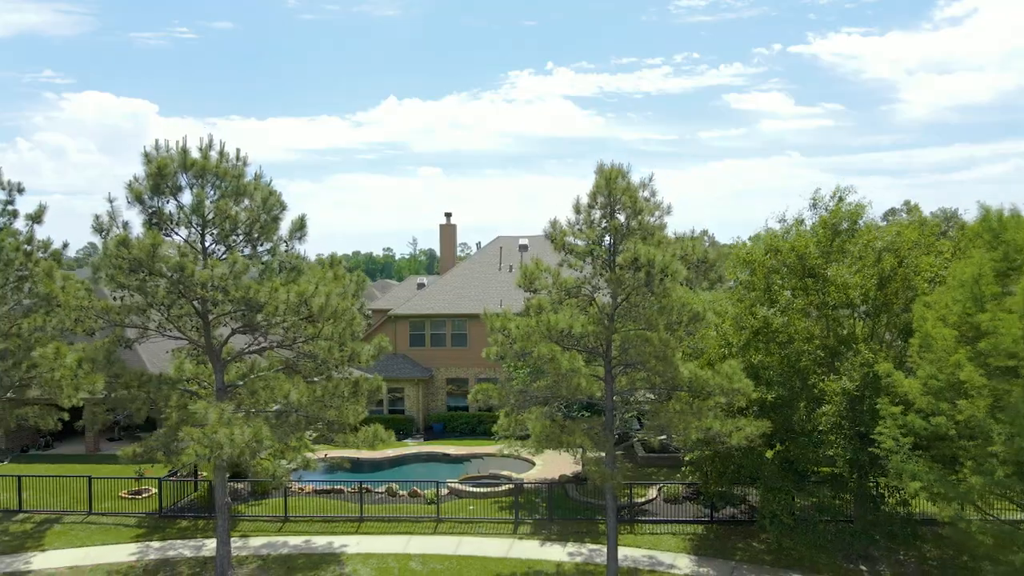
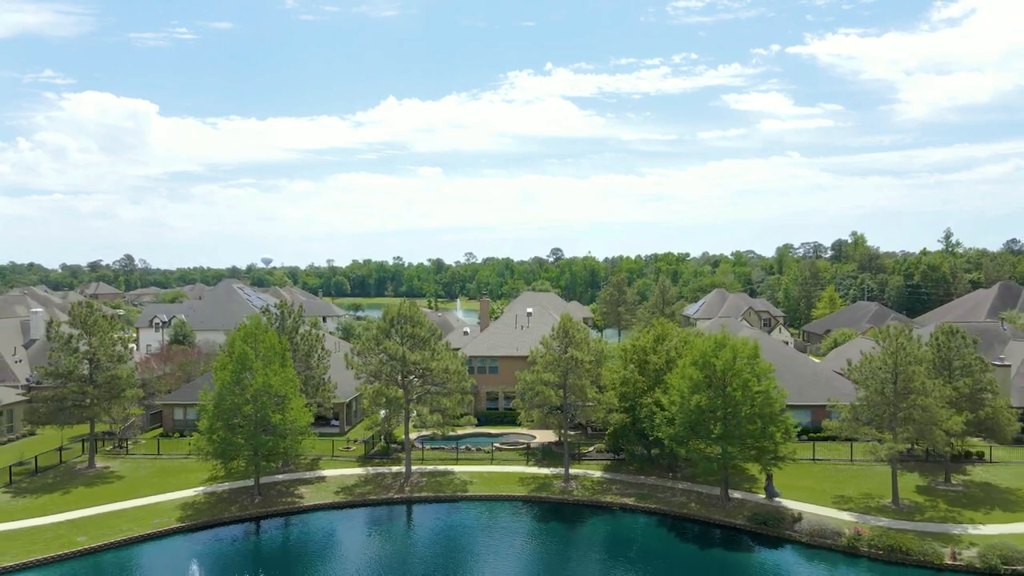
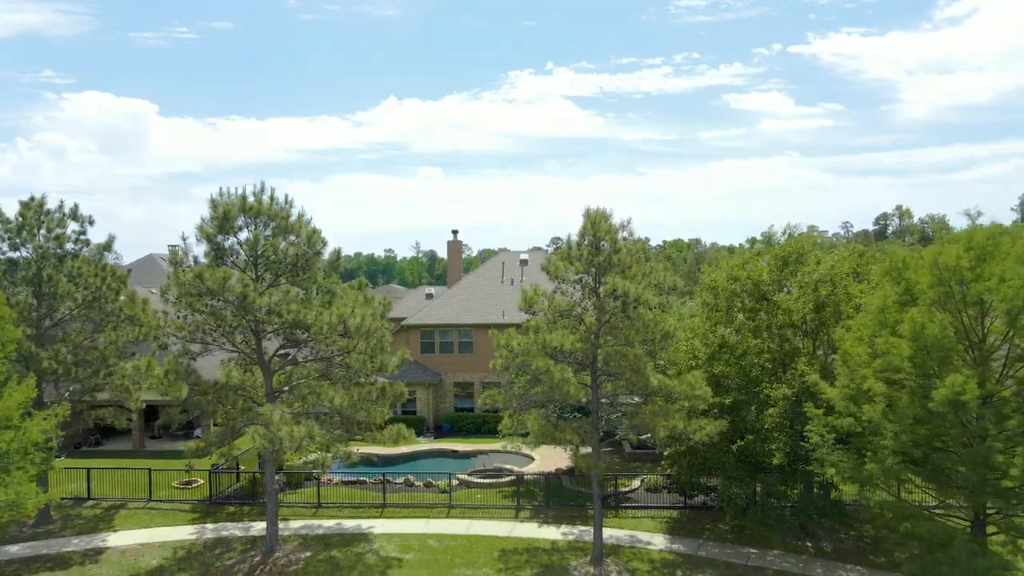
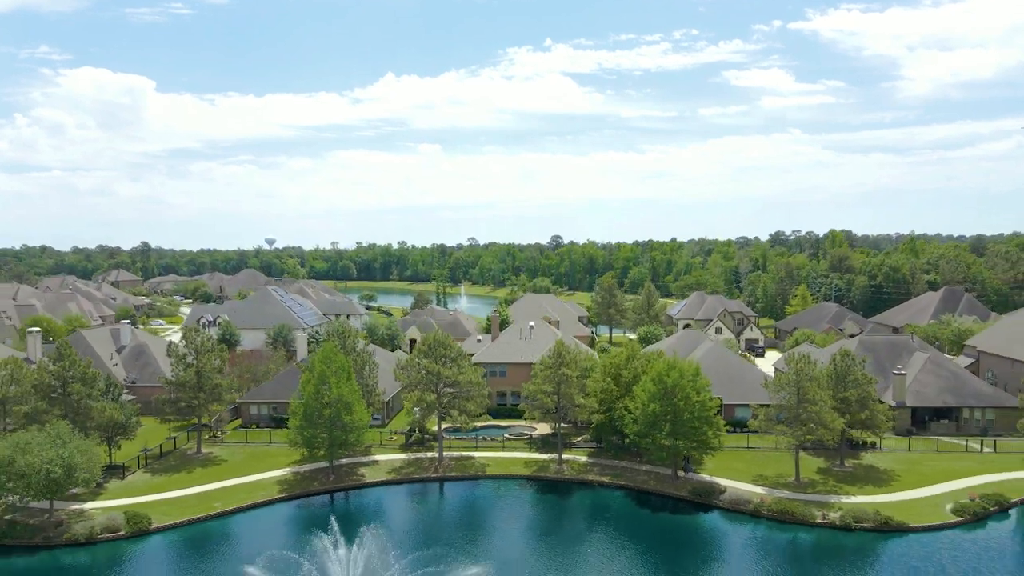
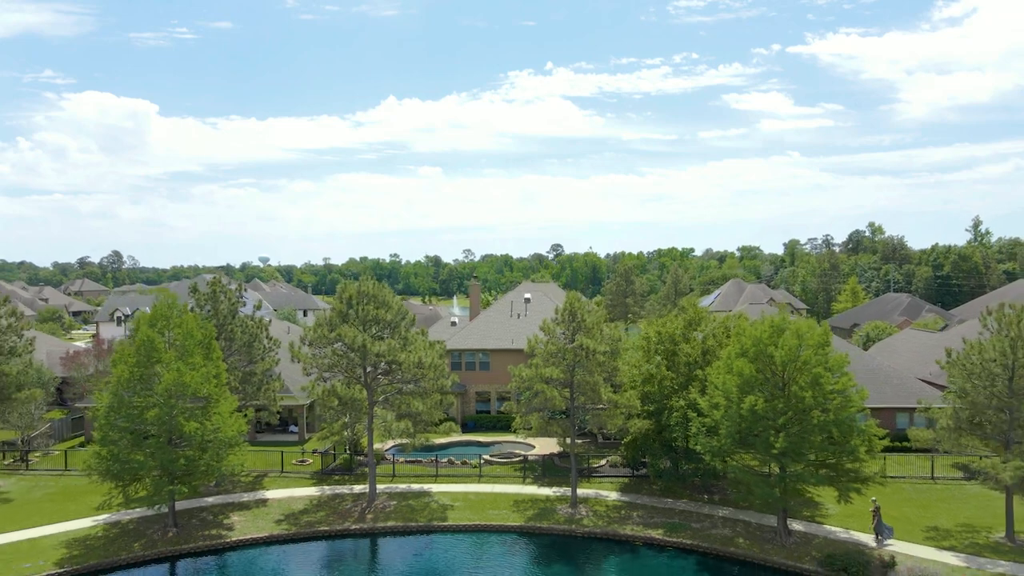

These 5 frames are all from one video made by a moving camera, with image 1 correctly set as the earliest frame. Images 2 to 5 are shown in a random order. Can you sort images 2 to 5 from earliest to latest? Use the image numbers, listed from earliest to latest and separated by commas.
3, 5, 2, 4
